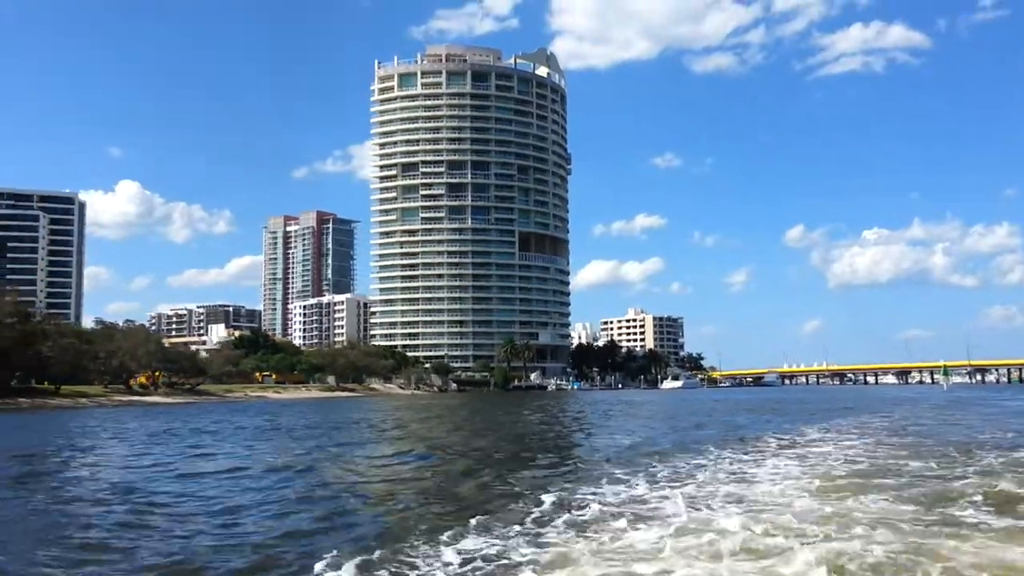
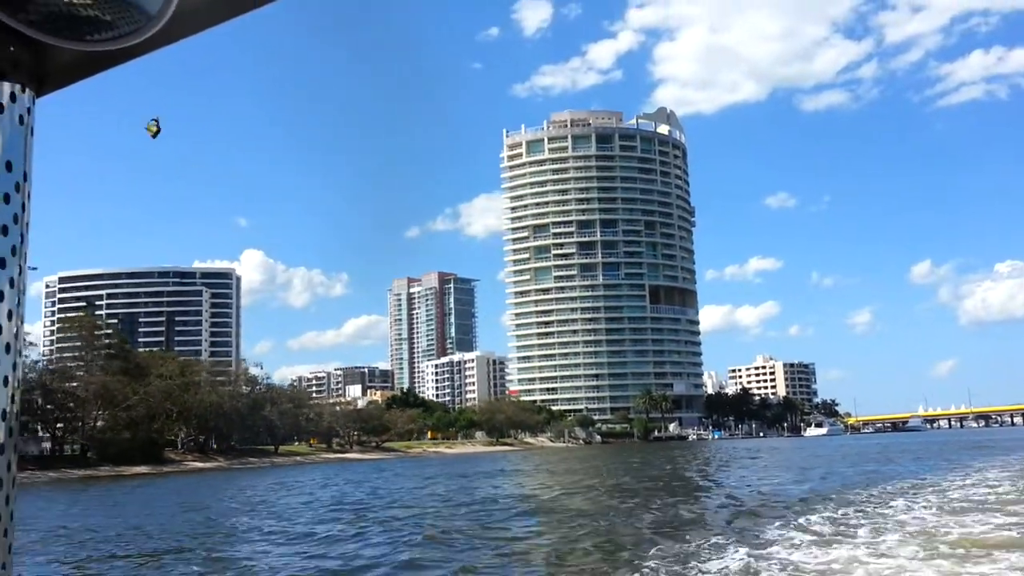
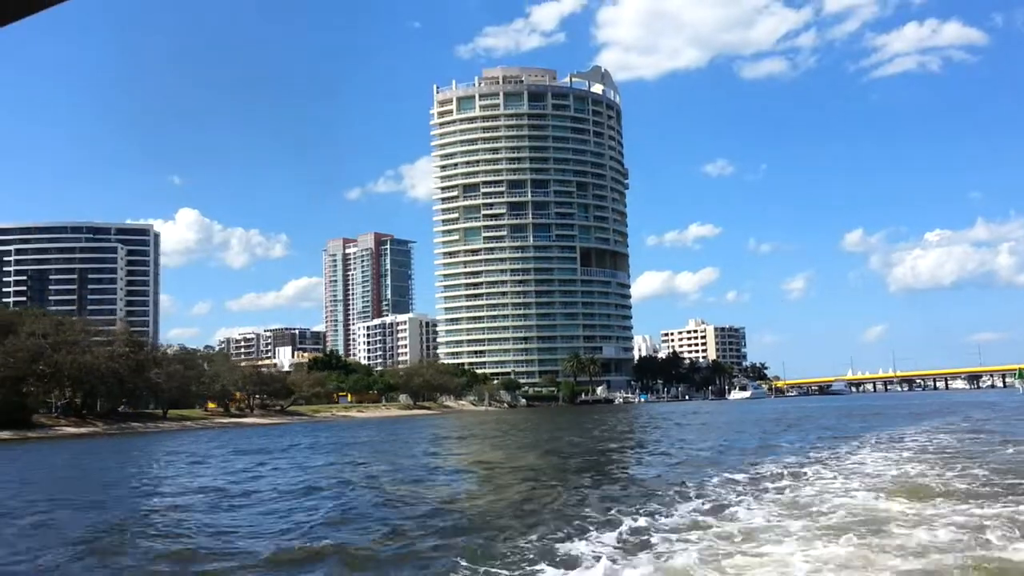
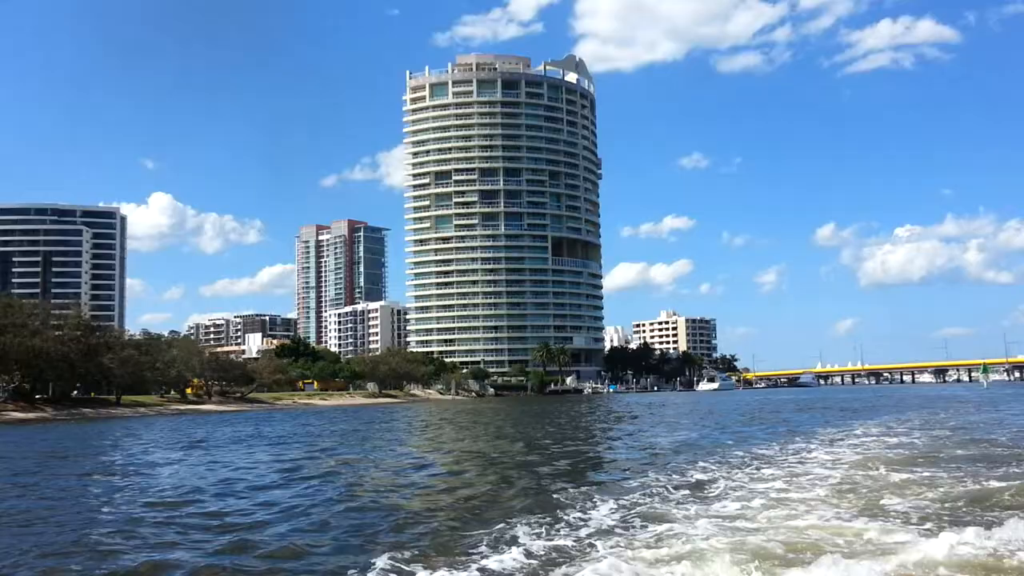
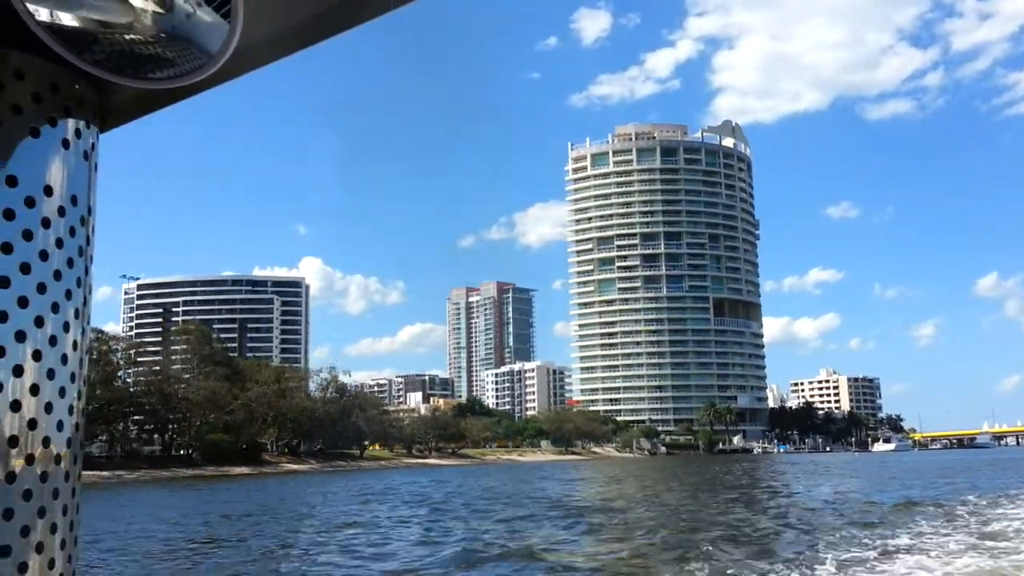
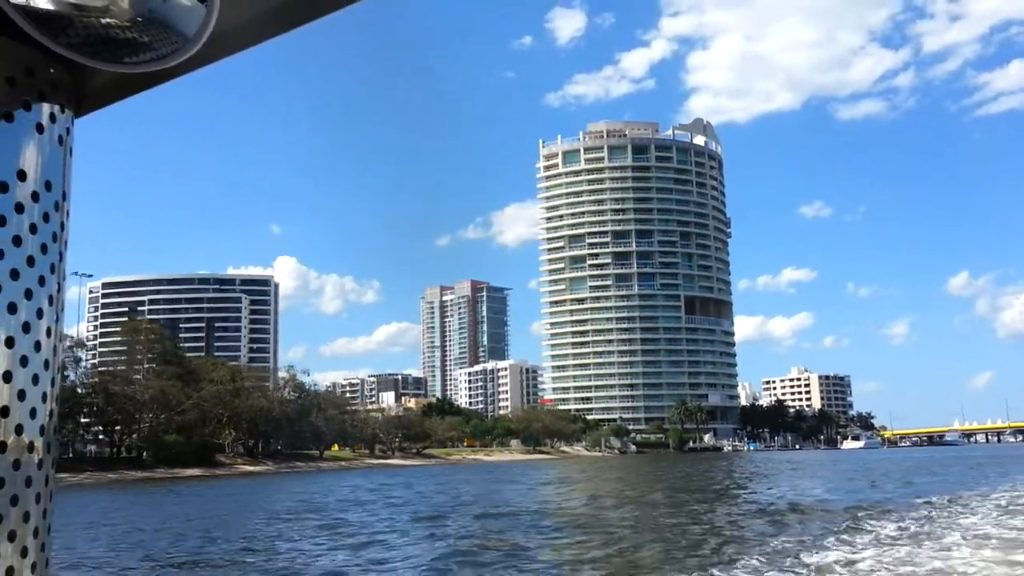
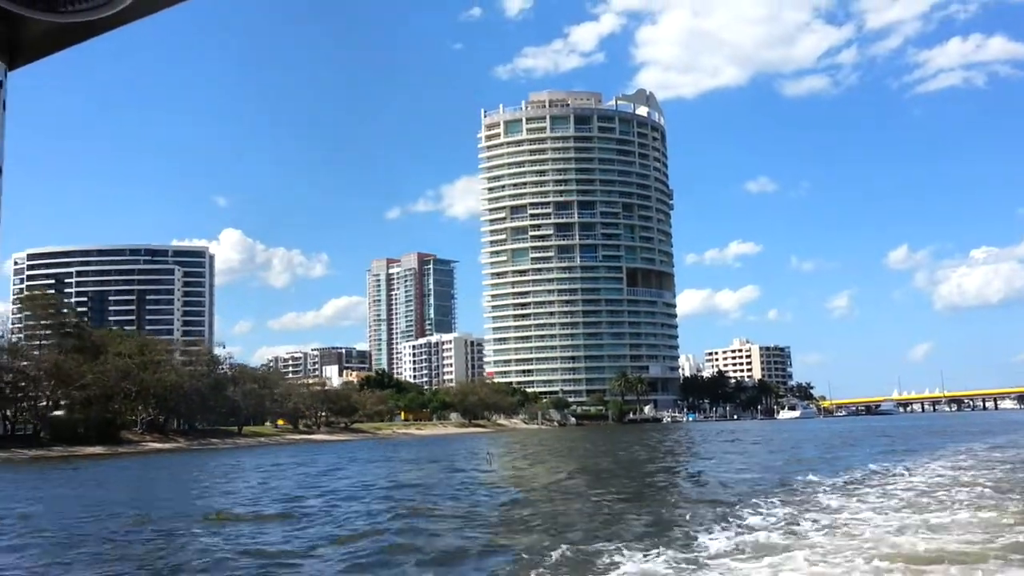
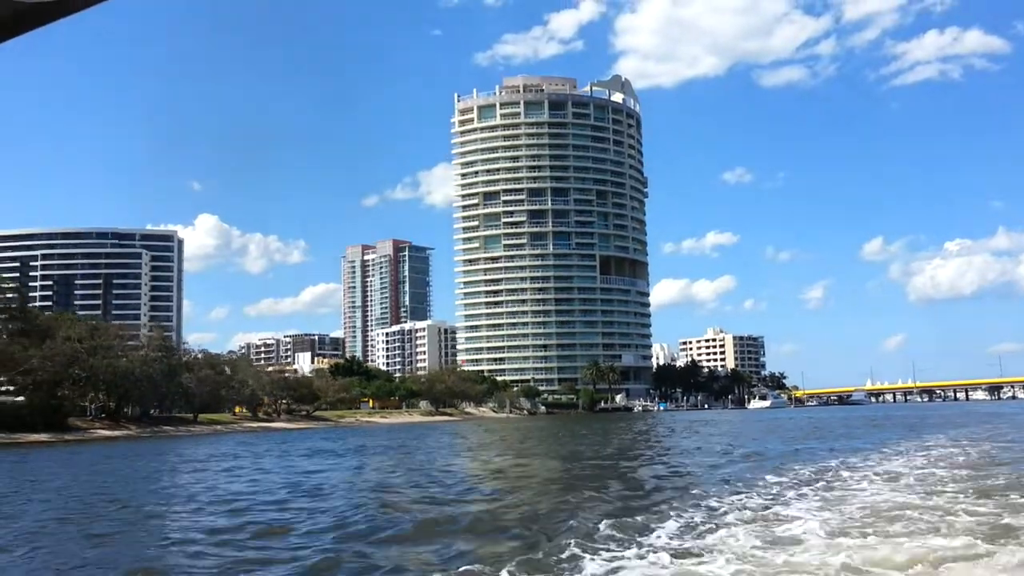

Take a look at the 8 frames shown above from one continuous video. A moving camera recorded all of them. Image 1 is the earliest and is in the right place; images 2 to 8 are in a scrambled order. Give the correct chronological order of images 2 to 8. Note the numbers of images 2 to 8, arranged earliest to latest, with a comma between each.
4, 3, 8, 7, 2, 6, 5
